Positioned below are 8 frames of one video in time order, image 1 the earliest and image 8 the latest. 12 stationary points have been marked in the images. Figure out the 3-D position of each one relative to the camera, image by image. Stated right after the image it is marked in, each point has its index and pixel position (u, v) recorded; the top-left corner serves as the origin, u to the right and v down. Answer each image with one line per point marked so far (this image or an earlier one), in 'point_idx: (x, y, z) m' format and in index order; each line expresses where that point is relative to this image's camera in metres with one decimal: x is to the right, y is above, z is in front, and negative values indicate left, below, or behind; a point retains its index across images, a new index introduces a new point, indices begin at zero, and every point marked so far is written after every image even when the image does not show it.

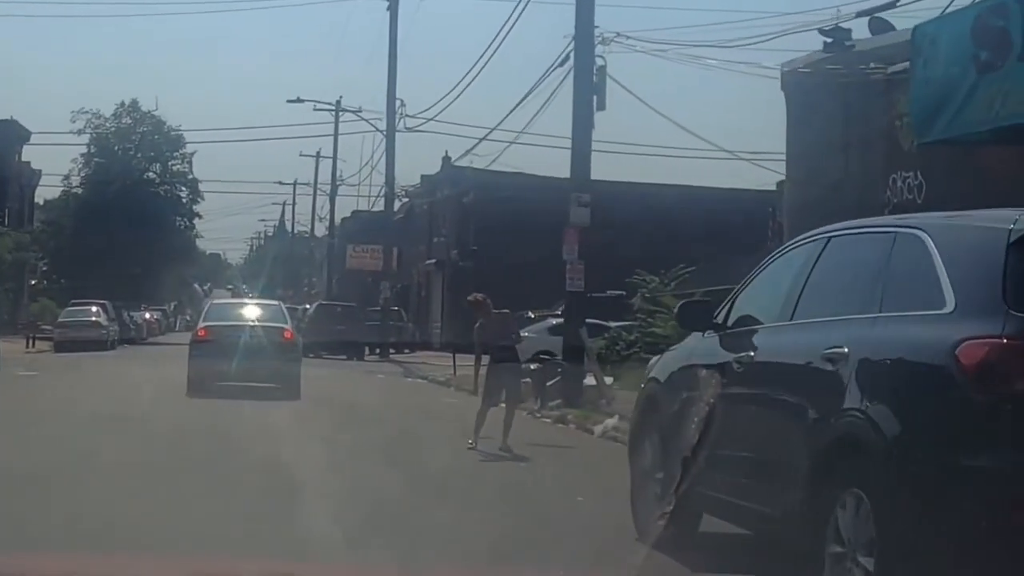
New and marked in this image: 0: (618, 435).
0: (+0.7, -0.9, +17.1) m
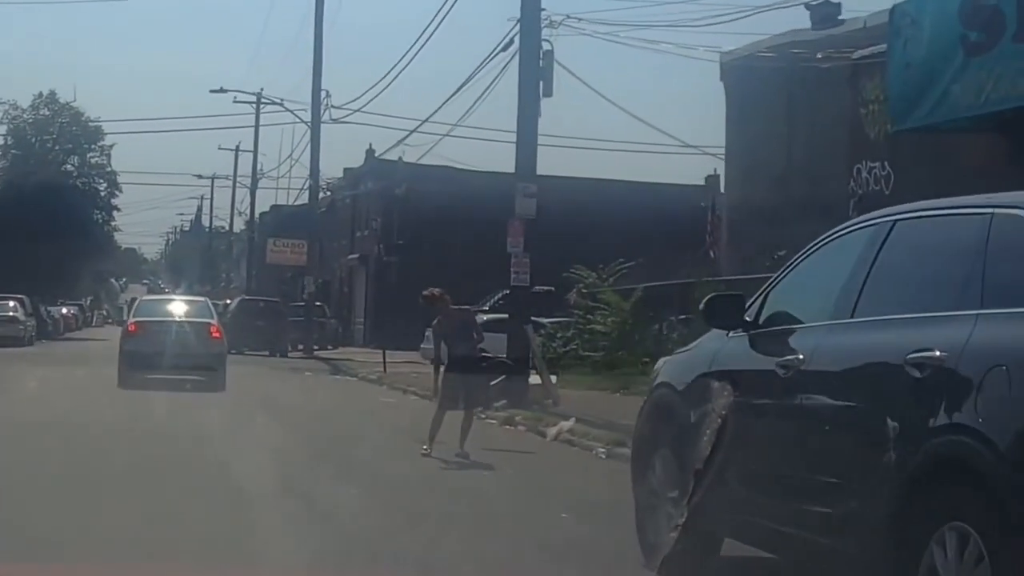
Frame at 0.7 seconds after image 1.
0: (+0.4, -0.9, +16.1) m
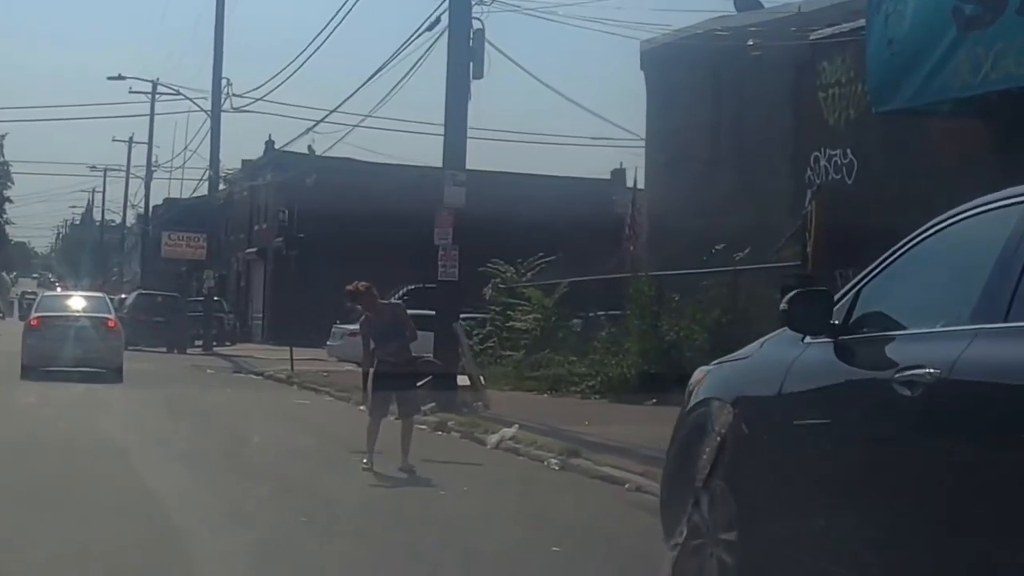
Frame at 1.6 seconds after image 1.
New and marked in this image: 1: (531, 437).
0: (0.0, -0.9, +14.8) m
1: (+0.1, -0.8, +14.8) m
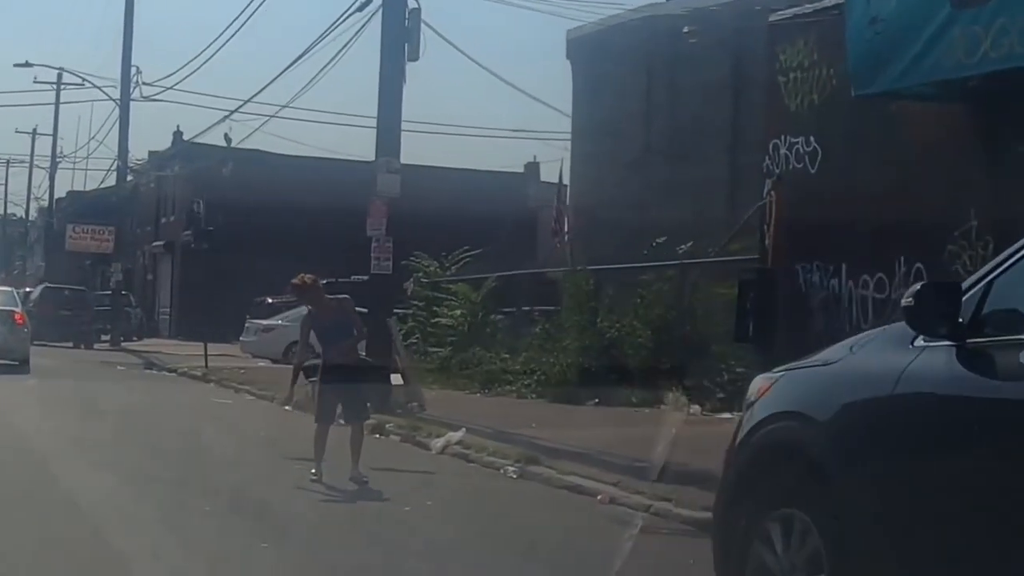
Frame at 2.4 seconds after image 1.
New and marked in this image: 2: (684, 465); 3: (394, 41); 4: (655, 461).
0: (-0.2, -0.8, +13.8) m
1: (-0.2, -0.8, +13.8) m
2: (+0.8, -0.8, +12.0) m
3: (-0.8, +1.7, +18.7) m
4: (+0.7, -0.8, +12.3) m
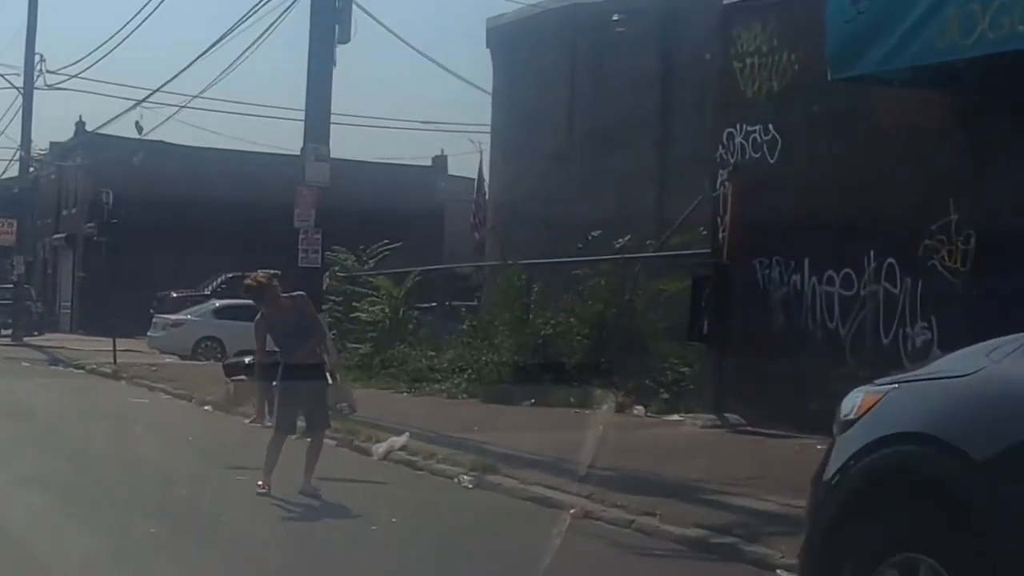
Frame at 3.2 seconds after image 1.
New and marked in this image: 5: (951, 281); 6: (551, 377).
0: (-0.5, -0.8, +12.9) m
1: (-0.4, -0.8, +12.9) m
2: (+0.6, -0.8, +11.2) m
3: (-1.3, +1.8, +17.8) m
4: (+0.5, -0.8, +11.4) m
5: (+2.1, 0.0, +12.8) m
6: (+0.3, -0.7, +19.7) m
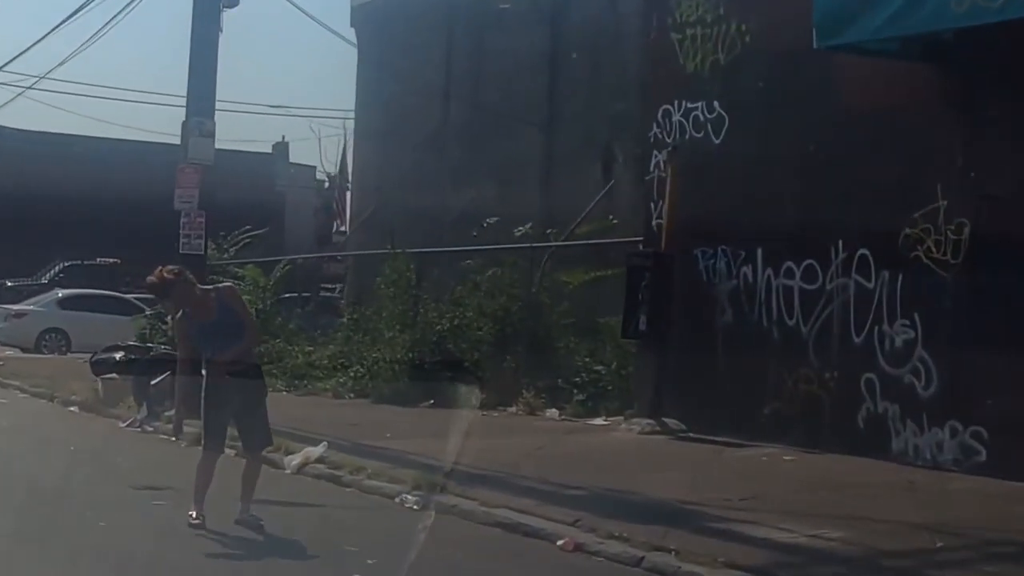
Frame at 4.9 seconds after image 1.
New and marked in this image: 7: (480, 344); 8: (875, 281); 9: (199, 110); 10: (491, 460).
0: (-0.8, -0.8, +11.4) m
1: (-0.7, -0.7, +11.4) m
2: (+0.4, -0.8, +9.7) m
3: (-1.8, +1.8, +16.2) m
4: (+0.3, -0.7, +10.0) m
5: (+1.8, +0.1, +11.4) m
6: (-0.5, -0.6, +18.3) m
7: (-0.2, -0.4, +17.9) m
8: (+1.6, 0.0, +12.1) m
9: (-1.9, +1.1, +16.1) m
10: (-0.1, -0.8, +11.8) m
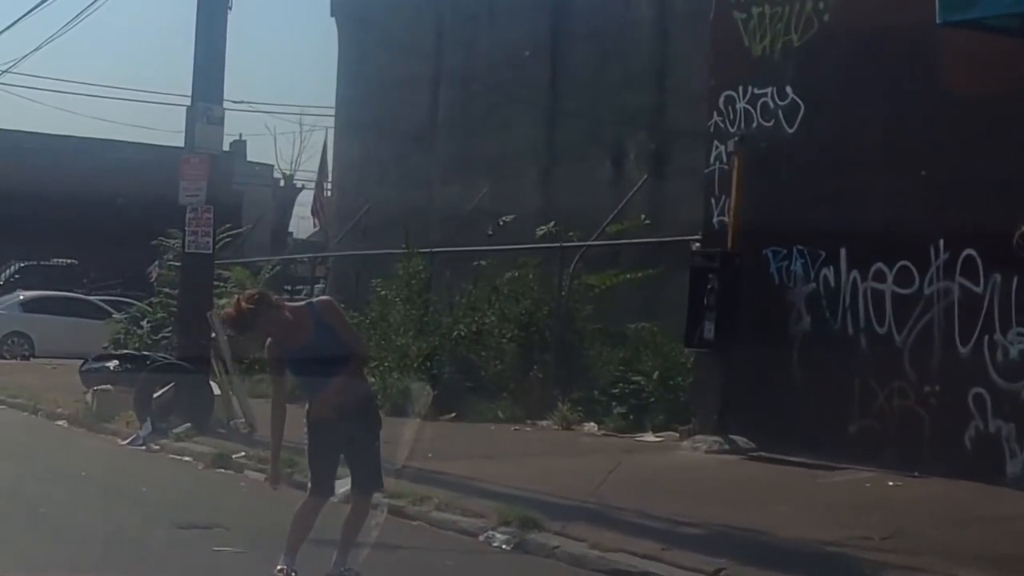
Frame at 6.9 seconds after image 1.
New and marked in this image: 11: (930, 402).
0: (-0.5, -0.8, +10.1) m
1: (-0.4, -0.8, +10.1) m
2: (+0.8, -0.8, +8.5) m
3: (-1.7, +1.8, +14.9) m
4: (+0.6, -0.8, +8.7) m
5: (+2.1, 0.0, +10.2) m
6: (-0.3, -0.6, +17.0) m
7: (-0.1, -0.4, +16.6) m
8: (+1.9, 0.0, +10.8) m
9: (-1.7, +1.0, +14.8) m
10: (+0.2, -0.8, +10.5) m
11: (+1.8, -0.5, +11.2) m
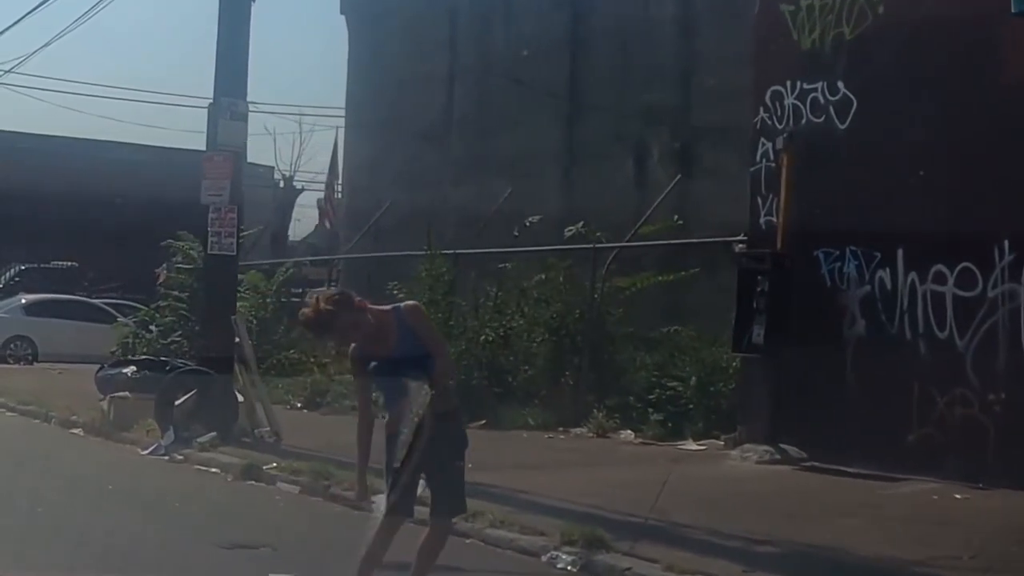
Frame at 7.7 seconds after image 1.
0: (-0.3, -0.8, +9.6) m
1: (-0.2, -0.8, +9.7) m
2: (+1.0, -0.8, +8.0) m
3: (-1.5, +1.8, +14.4) m
4: (+0.8, -0.8, +8.2) m
5: (+2.3, 0.0, +9.7) m
6: (-0.1, -0.6, +16.5) m
7: (+0.1, -0.4, +16.1) m
8: (+2.1, 0.0, +10.3) m
9: (-1.5, +1.0, +14.3) m
10: (+0.4, -0.8, +10.0) m
11: (+2.0, -0.5, +10.7) m
